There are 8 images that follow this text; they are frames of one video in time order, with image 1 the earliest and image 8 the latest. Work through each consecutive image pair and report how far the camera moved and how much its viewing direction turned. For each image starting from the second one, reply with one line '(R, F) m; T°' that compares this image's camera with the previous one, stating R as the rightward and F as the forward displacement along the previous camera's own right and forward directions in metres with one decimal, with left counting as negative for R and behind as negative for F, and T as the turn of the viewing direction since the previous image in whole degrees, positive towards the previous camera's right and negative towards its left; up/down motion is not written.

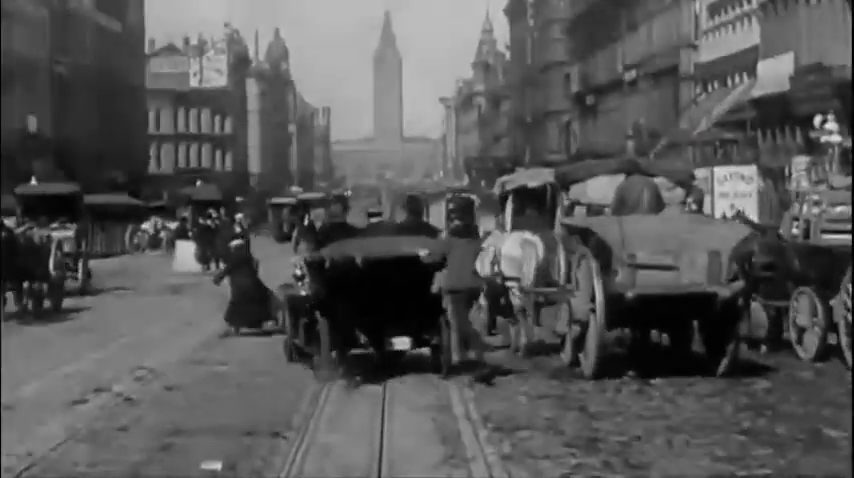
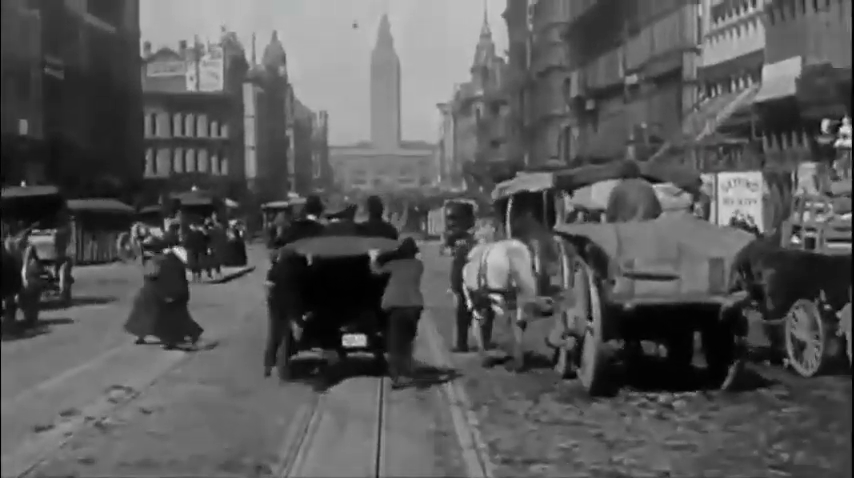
(0.0, +0.5) m; 0°
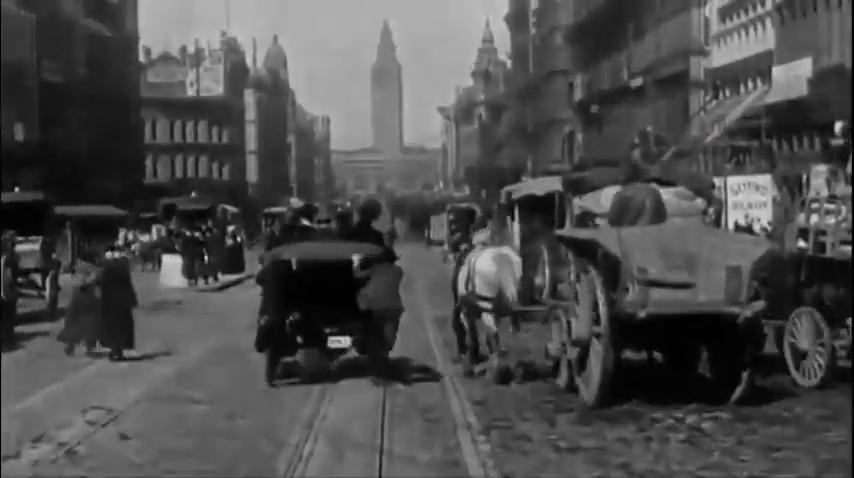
(0.0, +0.4) m; 0°
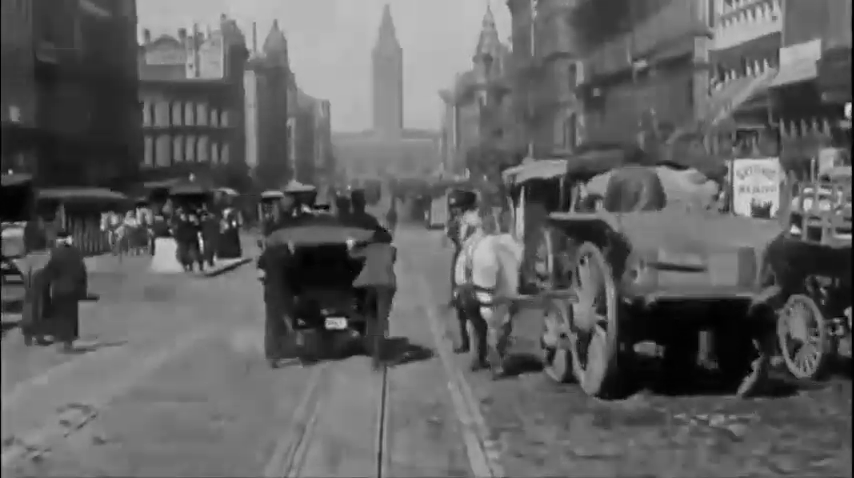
(0.0, +0.4) m; 0°
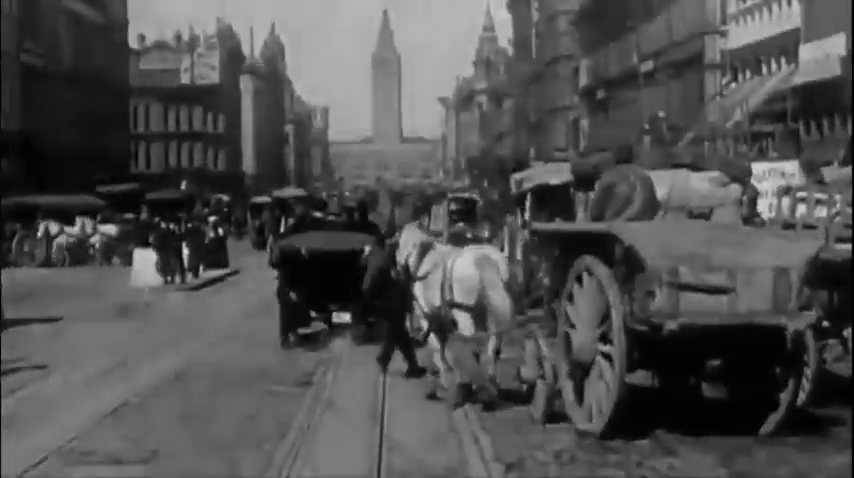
(0.0, +1.1) m; 0°
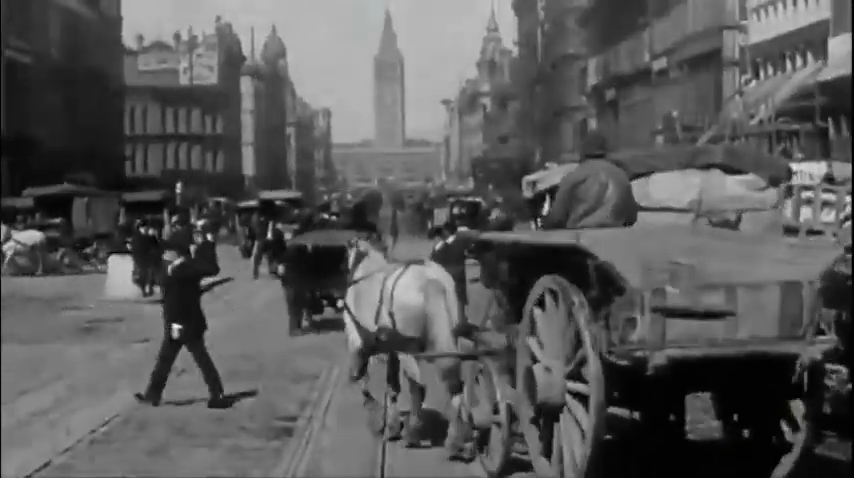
(0.0, +1.2) m; 0°
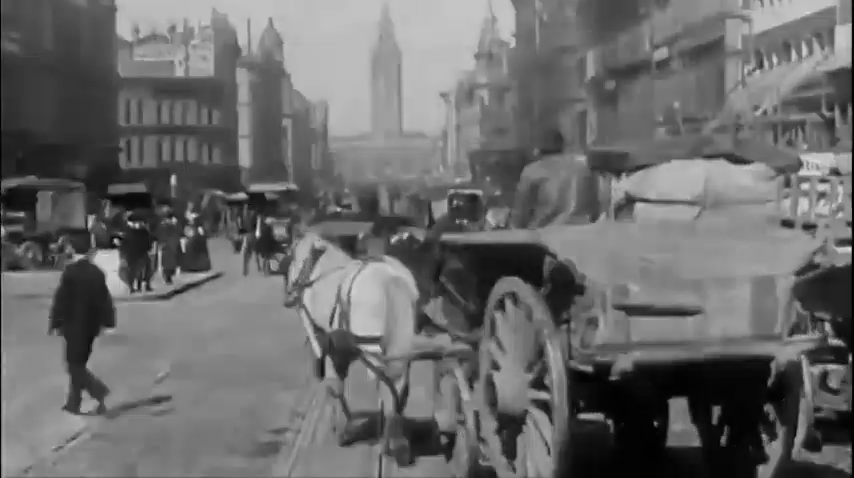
(0.0, +0.4) m; 0°
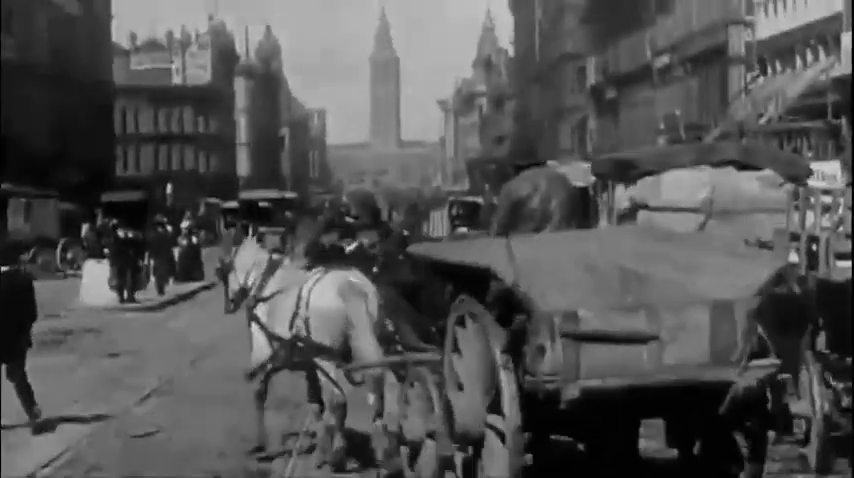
(0.0, +0.3) m; 0°
